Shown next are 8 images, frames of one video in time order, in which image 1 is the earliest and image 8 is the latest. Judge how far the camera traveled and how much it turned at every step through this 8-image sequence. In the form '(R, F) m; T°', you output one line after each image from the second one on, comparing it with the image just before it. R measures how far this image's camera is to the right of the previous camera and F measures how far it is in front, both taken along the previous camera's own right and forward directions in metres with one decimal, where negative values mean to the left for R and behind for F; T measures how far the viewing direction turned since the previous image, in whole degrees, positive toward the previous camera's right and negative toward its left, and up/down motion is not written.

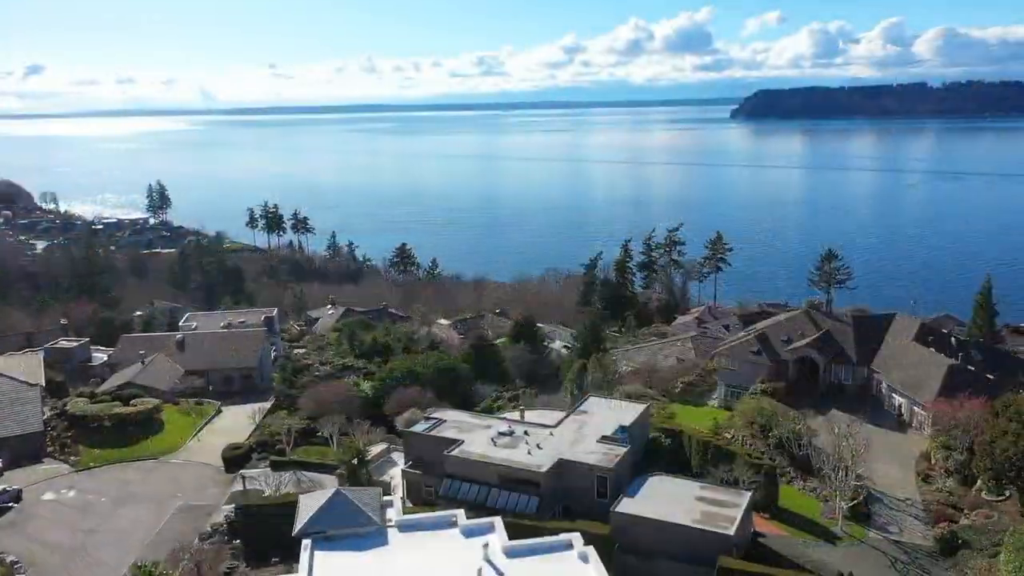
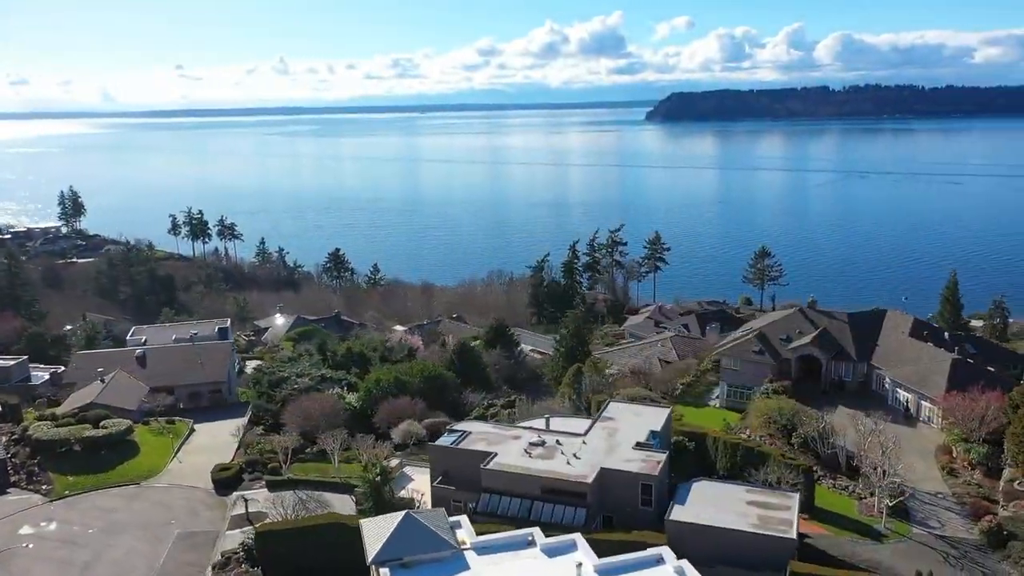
(-4.0, +1.1) m; +6°
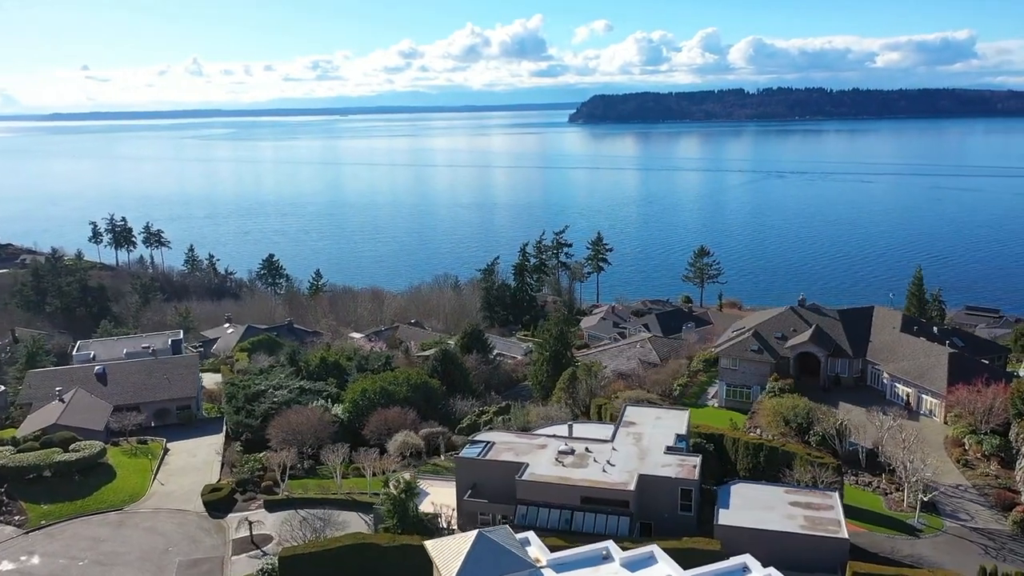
(-3.7, +1.0) m; +5°
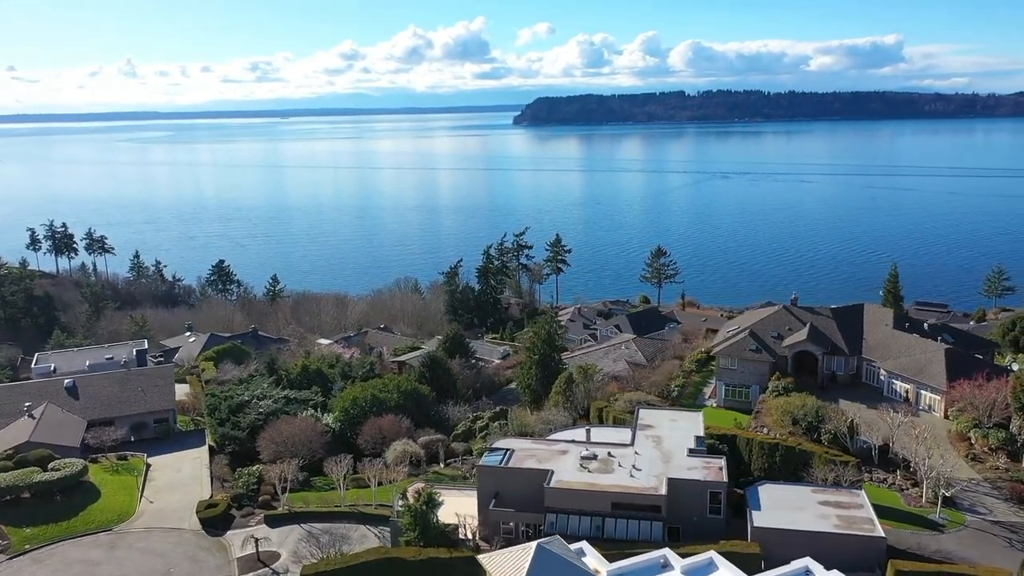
(-2.7, +0.7) m; +4°
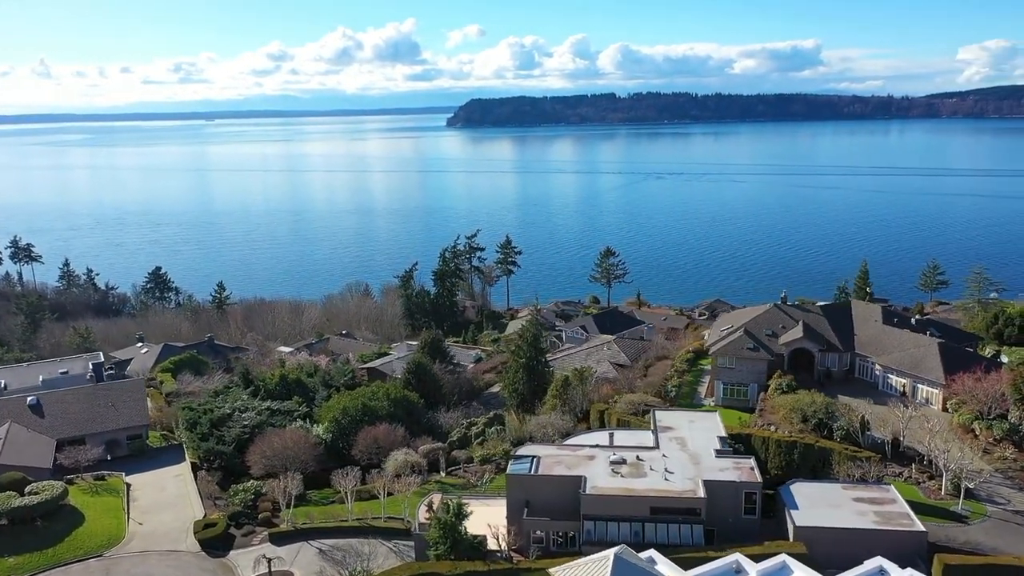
(-3.2, +0.8) m; +5°
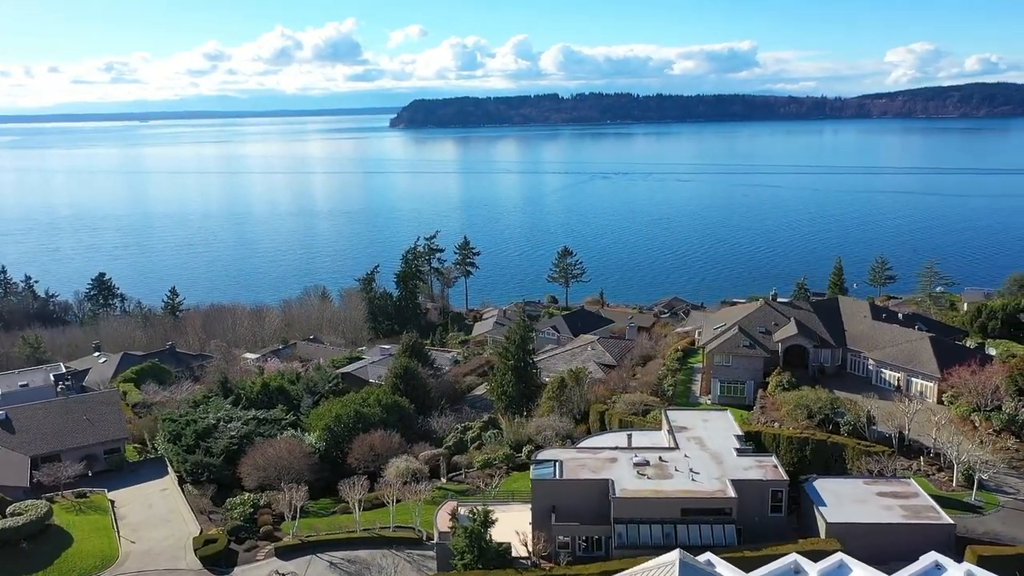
(-2.6, +0.6) m; +4°
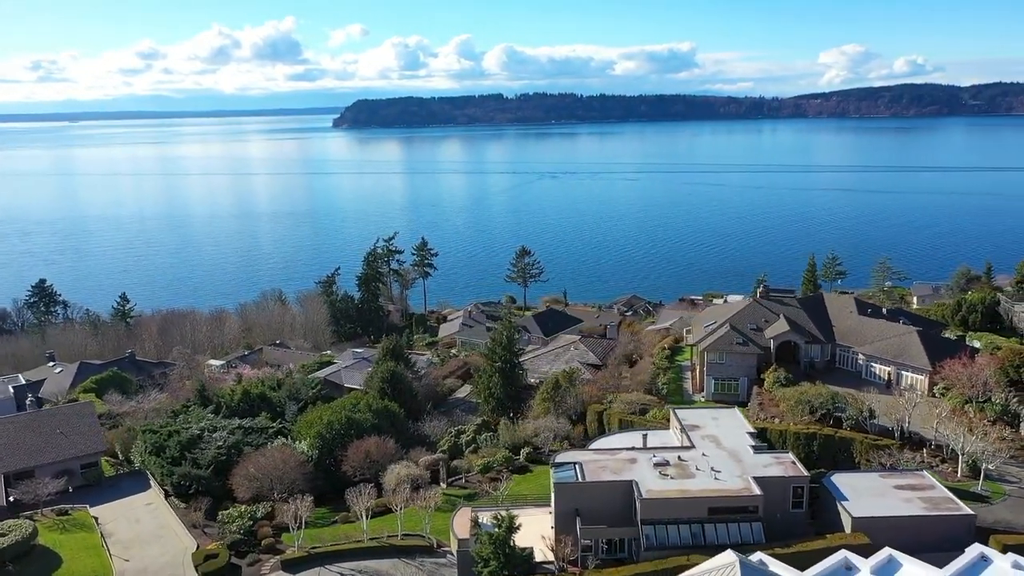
(-2.5, +0.5) m; +4°
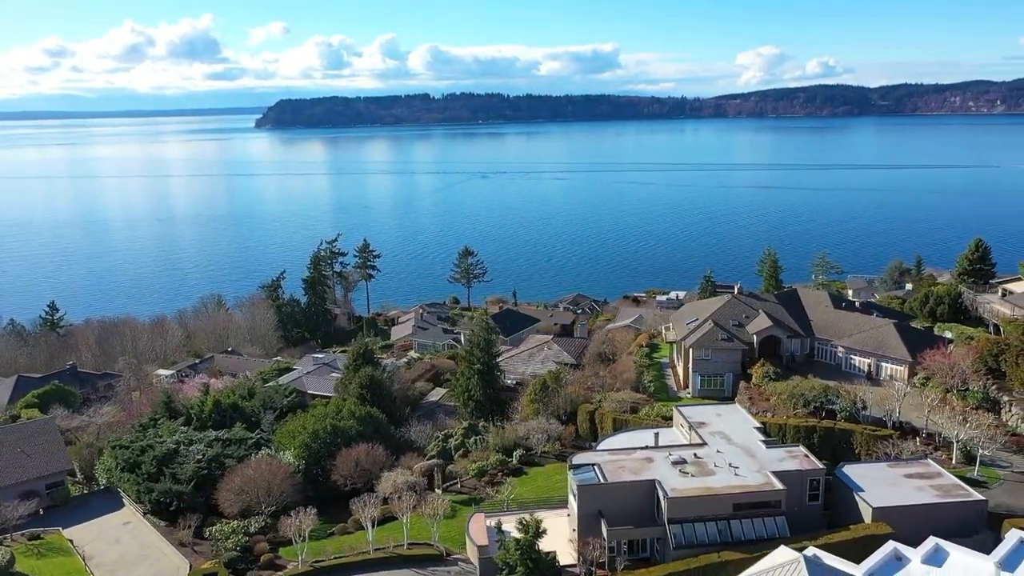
(-3.0, +0.6) m; +5°
